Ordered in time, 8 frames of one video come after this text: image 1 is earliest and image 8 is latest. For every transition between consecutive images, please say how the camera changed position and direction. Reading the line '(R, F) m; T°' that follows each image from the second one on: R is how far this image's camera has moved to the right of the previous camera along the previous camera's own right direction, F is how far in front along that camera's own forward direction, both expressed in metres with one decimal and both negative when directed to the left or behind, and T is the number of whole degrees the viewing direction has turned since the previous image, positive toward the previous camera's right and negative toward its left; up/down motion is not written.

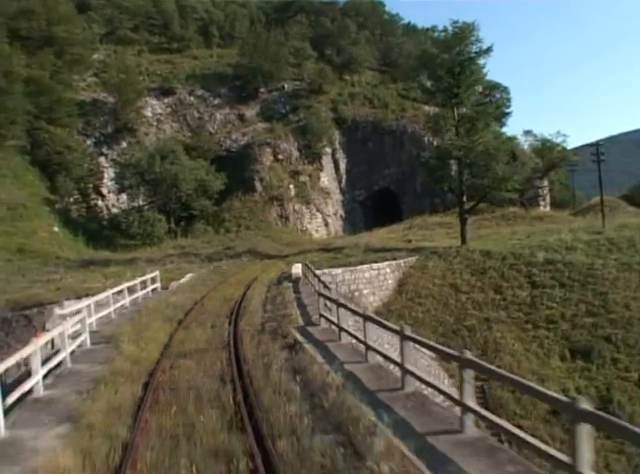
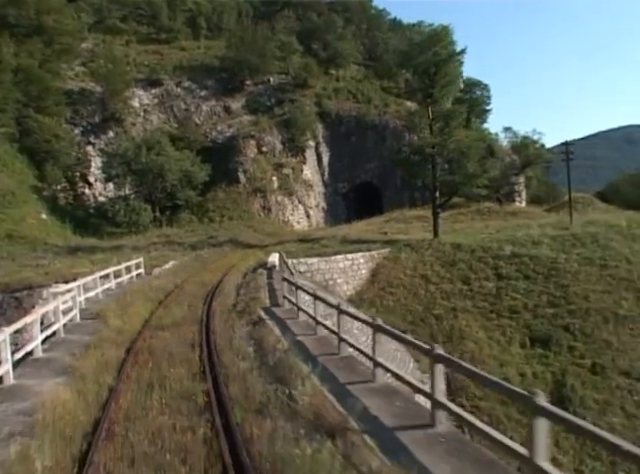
(+0.6, -1.7) m; +1°
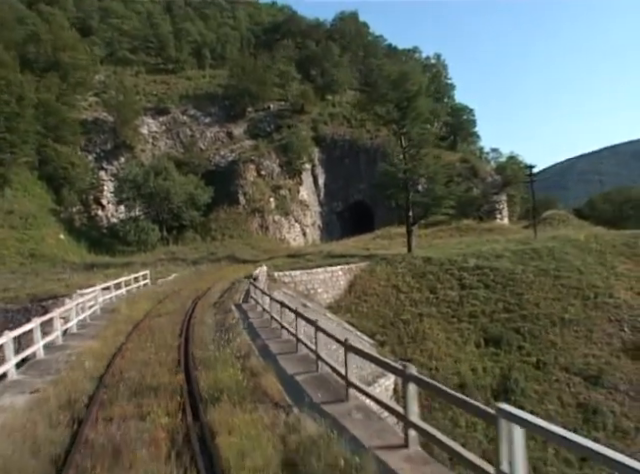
(+2.1, -5.1) m; -1°
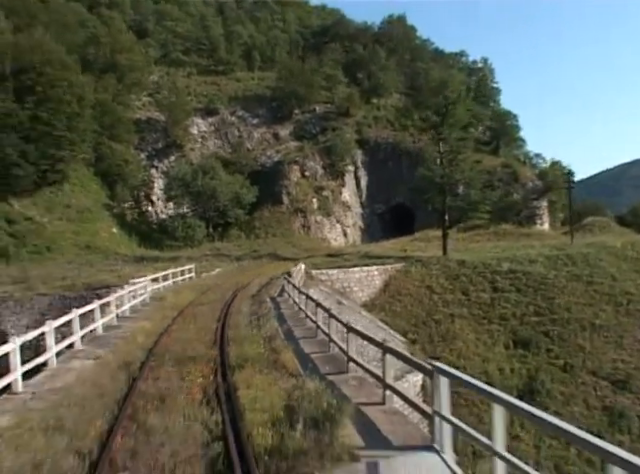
(+0.6, -1.6) m; -5°
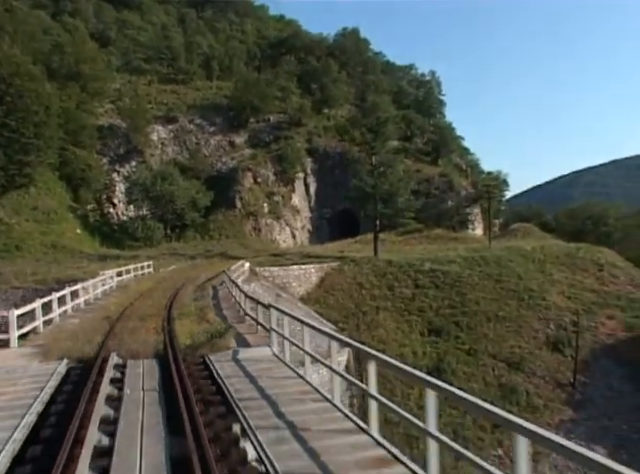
(+1.6, -6.1) m; +4°
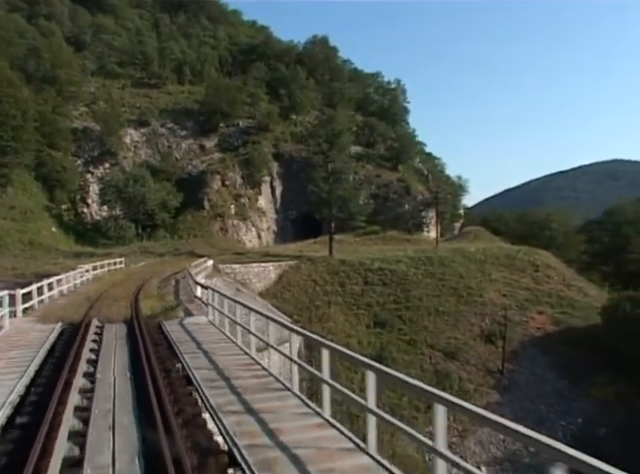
(+1.7, -5.0) m; +3°
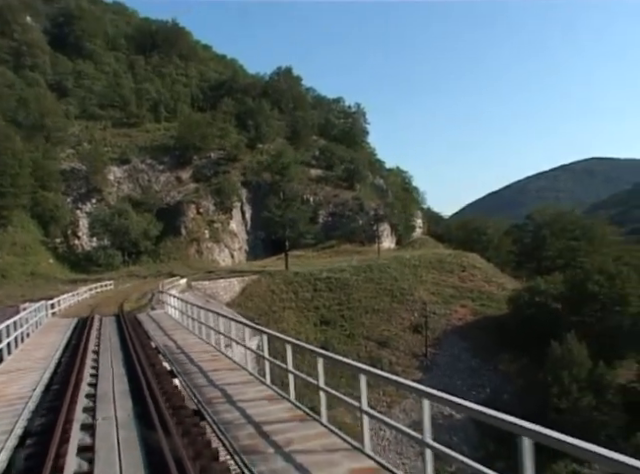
(+4.4, -11.3) m; +1°
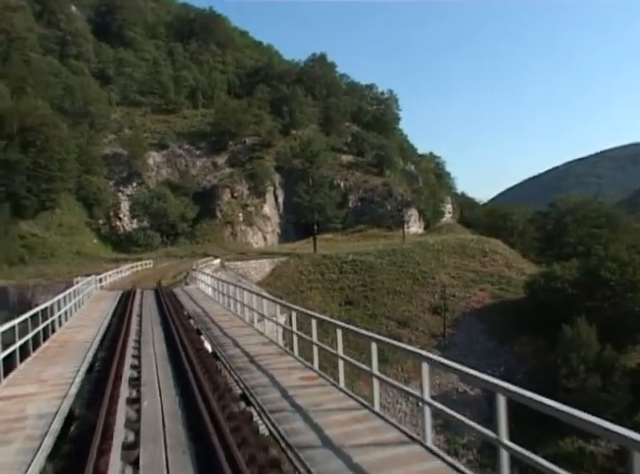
(+1.3, -3.2) m; -4°
